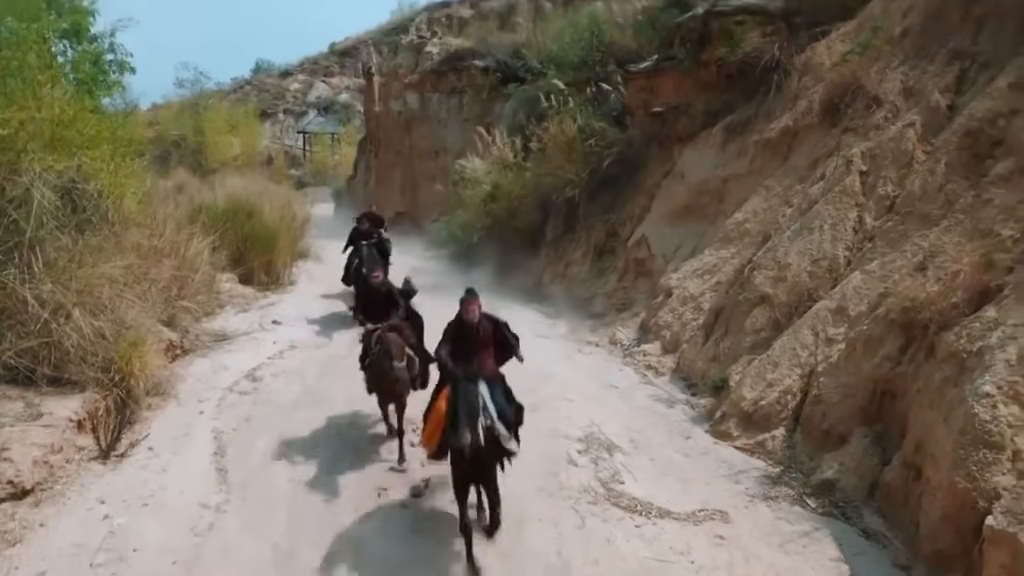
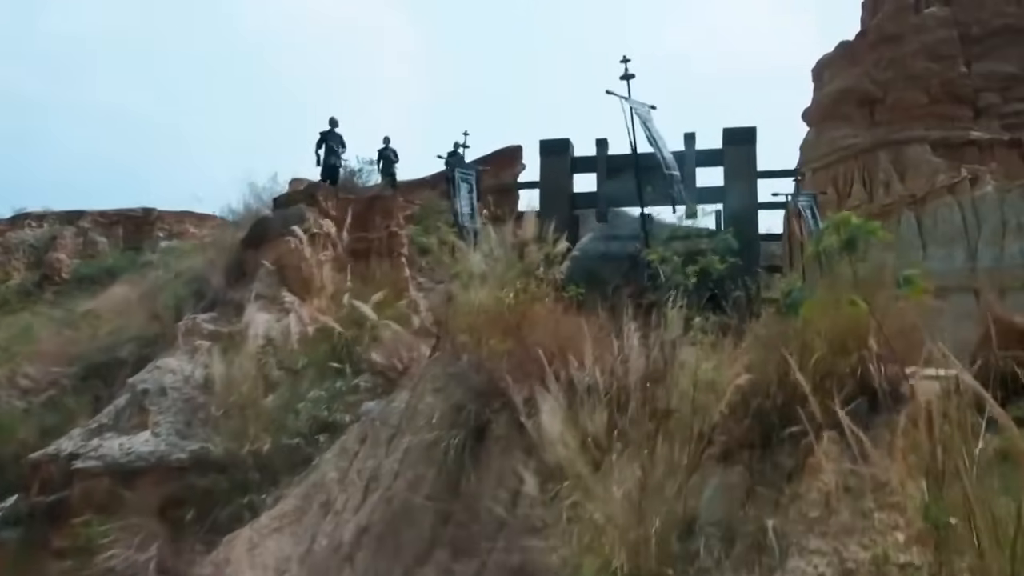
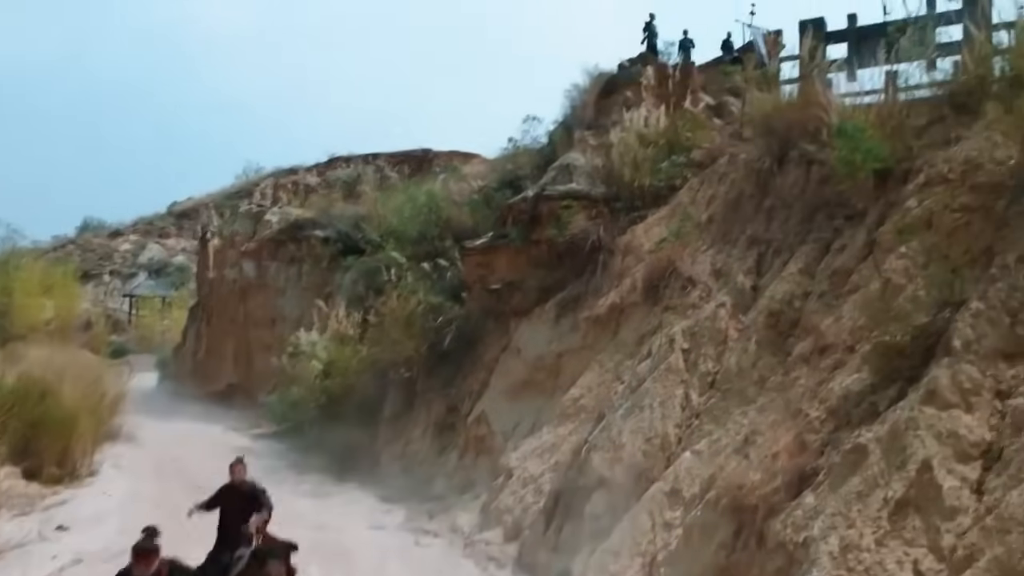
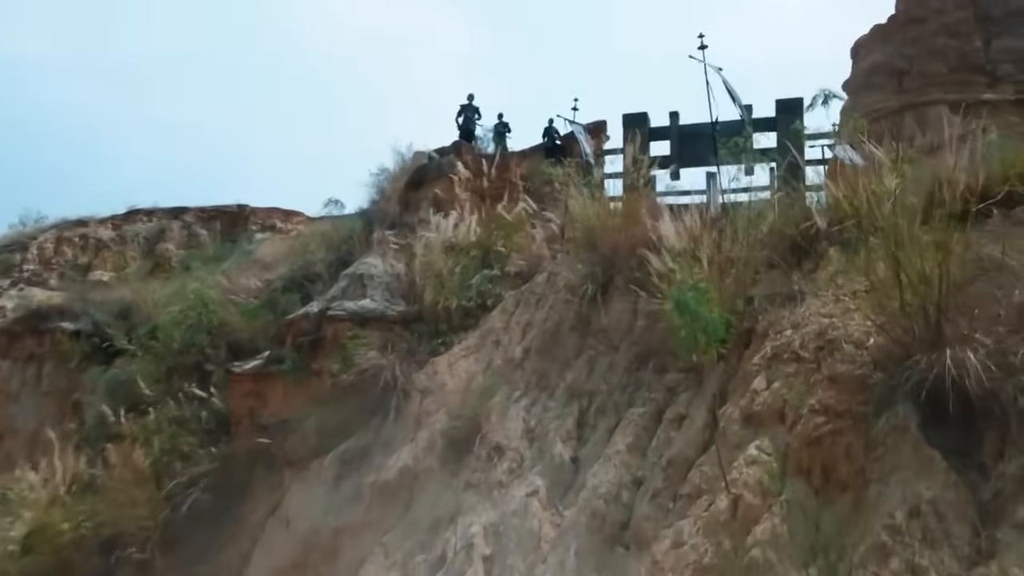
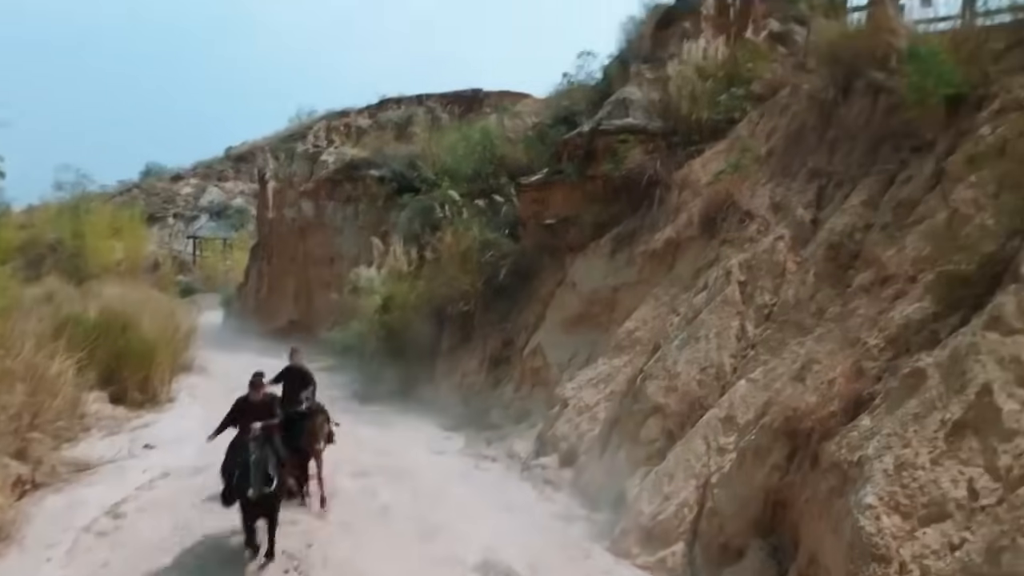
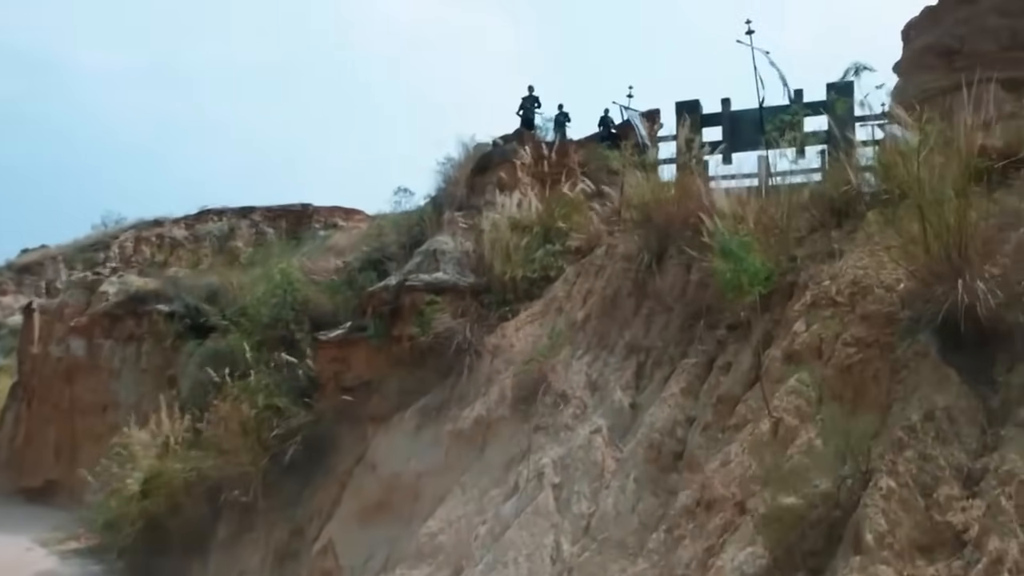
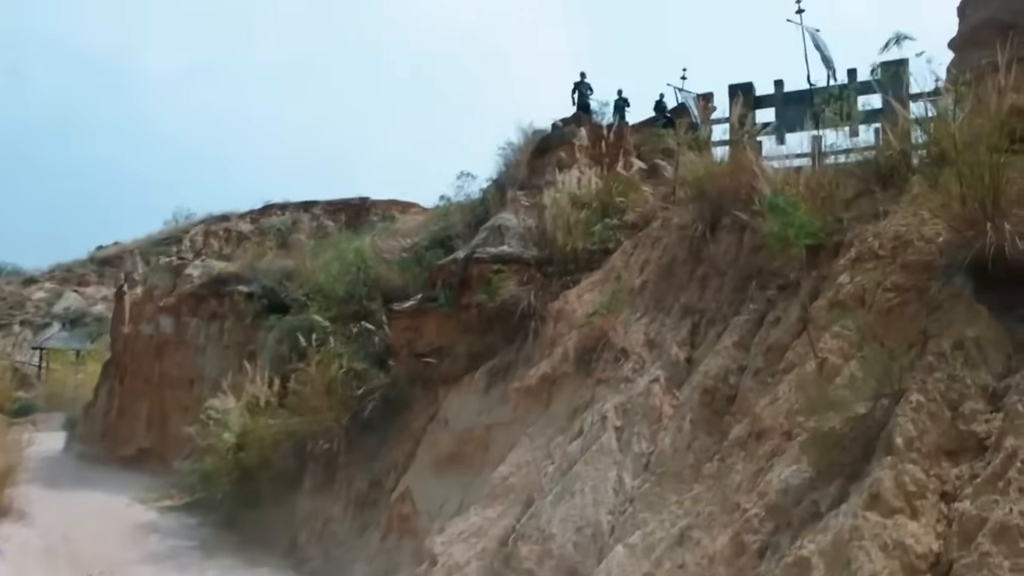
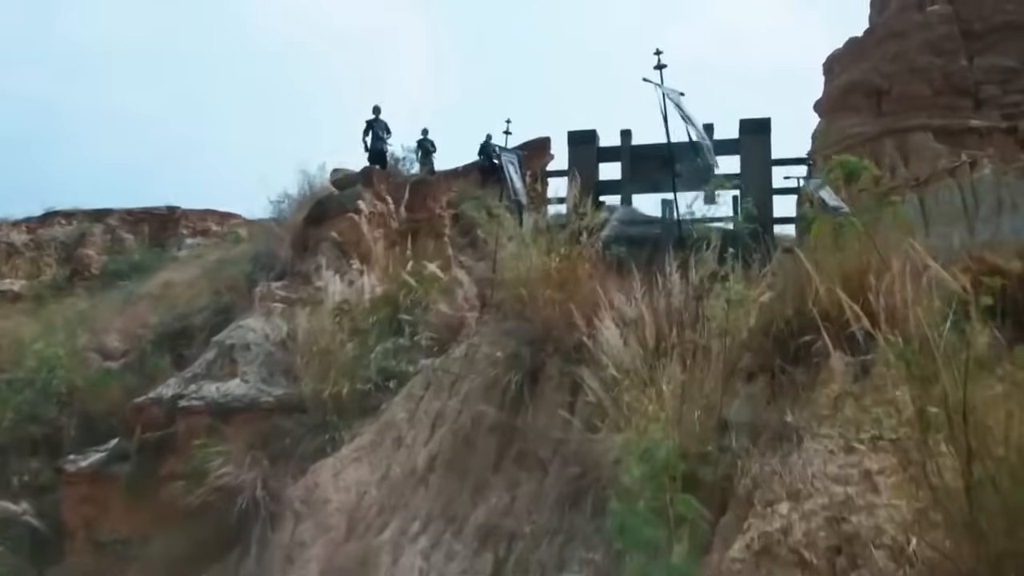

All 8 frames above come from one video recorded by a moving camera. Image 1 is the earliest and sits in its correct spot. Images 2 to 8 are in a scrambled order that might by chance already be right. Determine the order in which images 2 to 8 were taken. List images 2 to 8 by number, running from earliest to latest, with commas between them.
5, 3, 7, 6, 4, 8, 2
